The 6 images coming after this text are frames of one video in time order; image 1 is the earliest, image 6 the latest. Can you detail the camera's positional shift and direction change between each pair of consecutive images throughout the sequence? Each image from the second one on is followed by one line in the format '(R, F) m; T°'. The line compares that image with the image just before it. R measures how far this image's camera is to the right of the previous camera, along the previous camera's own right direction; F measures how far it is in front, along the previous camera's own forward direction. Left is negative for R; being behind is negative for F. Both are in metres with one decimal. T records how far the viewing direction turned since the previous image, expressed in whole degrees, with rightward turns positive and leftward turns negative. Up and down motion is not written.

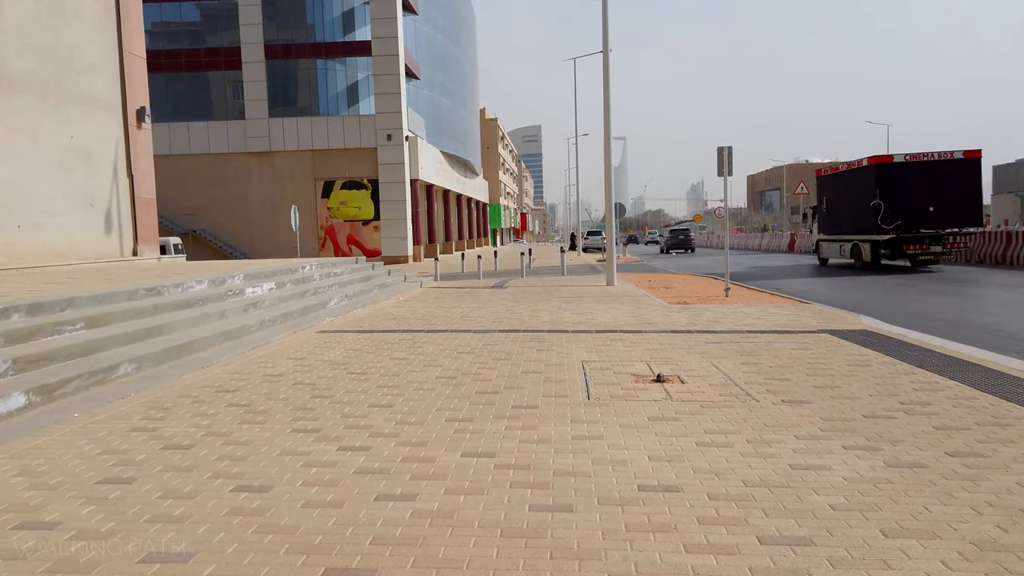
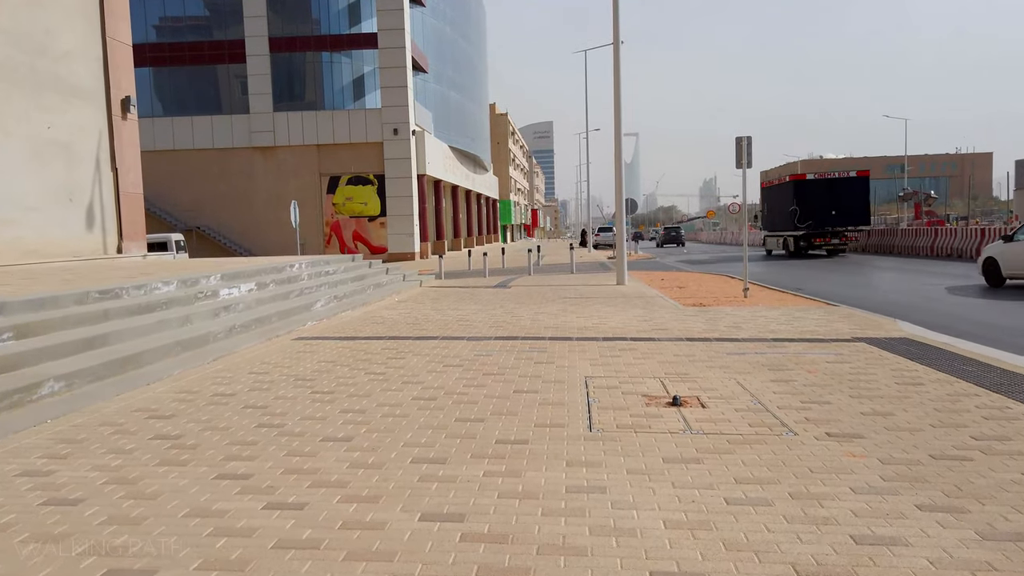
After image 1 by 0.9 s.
(+0.2, +1.1) m; -1°
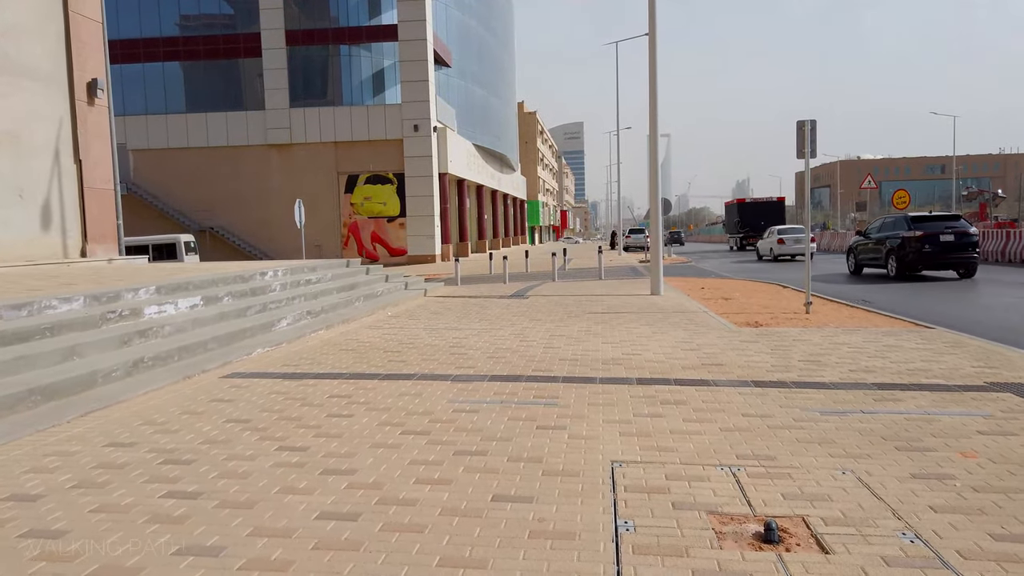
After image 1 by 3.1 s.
(+0.3, +2.5) m; -2°
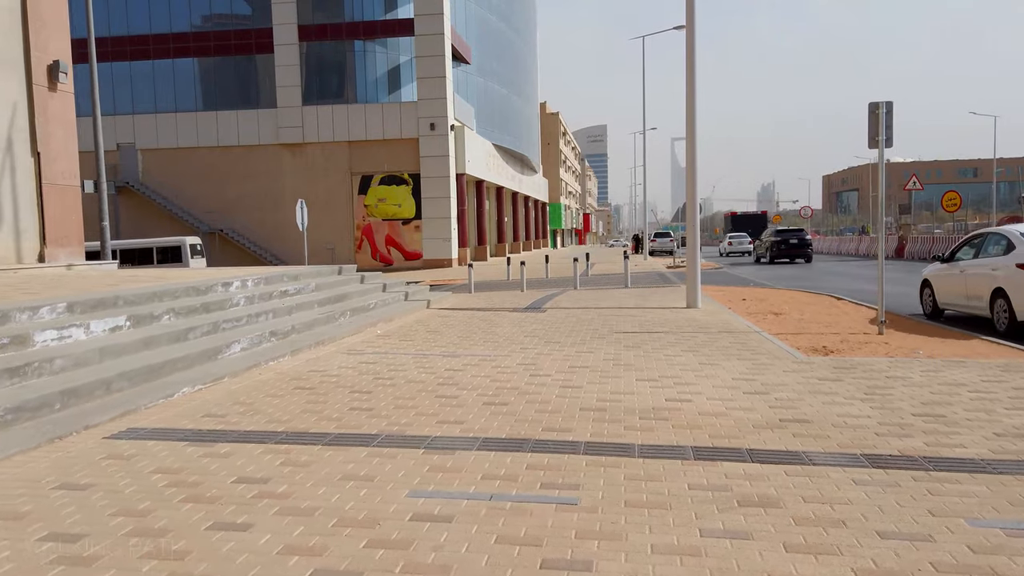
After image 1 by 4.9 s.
(+0.1, +2.1) m; -2°
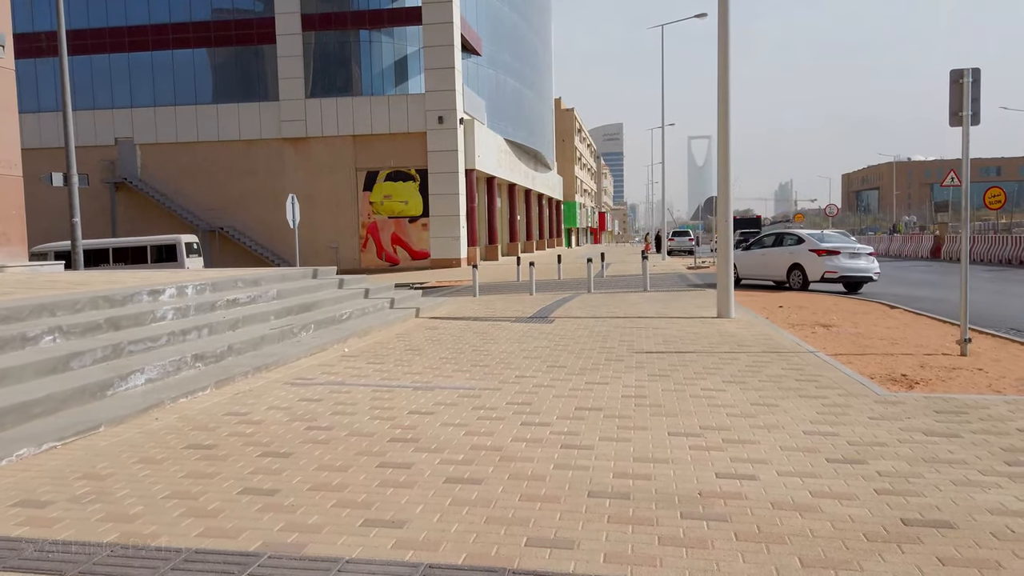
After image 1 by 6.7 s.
(+0.2, +2.0) m; -1°
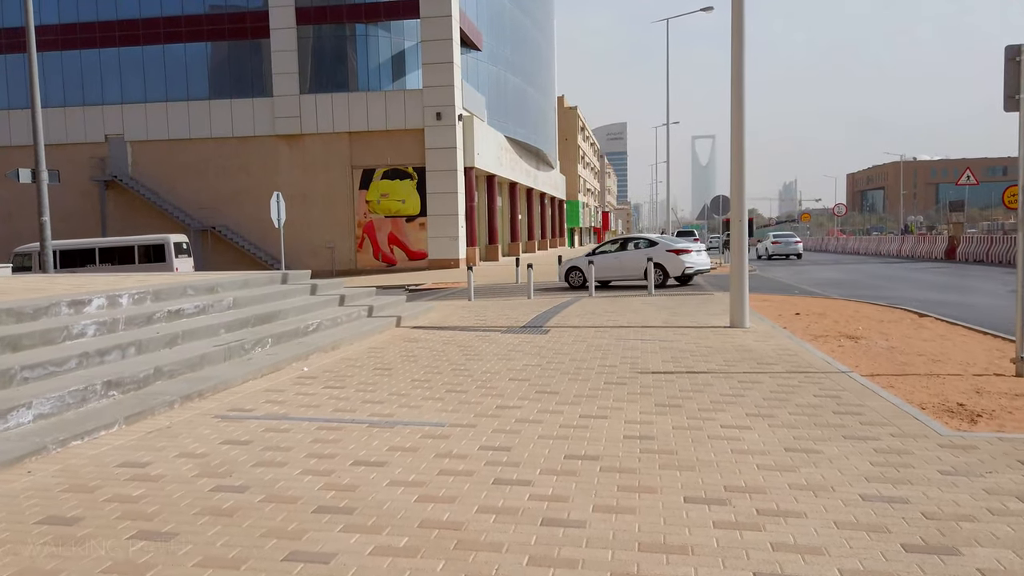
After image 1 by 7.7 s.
(+0.2, +1.2) m; 0°
